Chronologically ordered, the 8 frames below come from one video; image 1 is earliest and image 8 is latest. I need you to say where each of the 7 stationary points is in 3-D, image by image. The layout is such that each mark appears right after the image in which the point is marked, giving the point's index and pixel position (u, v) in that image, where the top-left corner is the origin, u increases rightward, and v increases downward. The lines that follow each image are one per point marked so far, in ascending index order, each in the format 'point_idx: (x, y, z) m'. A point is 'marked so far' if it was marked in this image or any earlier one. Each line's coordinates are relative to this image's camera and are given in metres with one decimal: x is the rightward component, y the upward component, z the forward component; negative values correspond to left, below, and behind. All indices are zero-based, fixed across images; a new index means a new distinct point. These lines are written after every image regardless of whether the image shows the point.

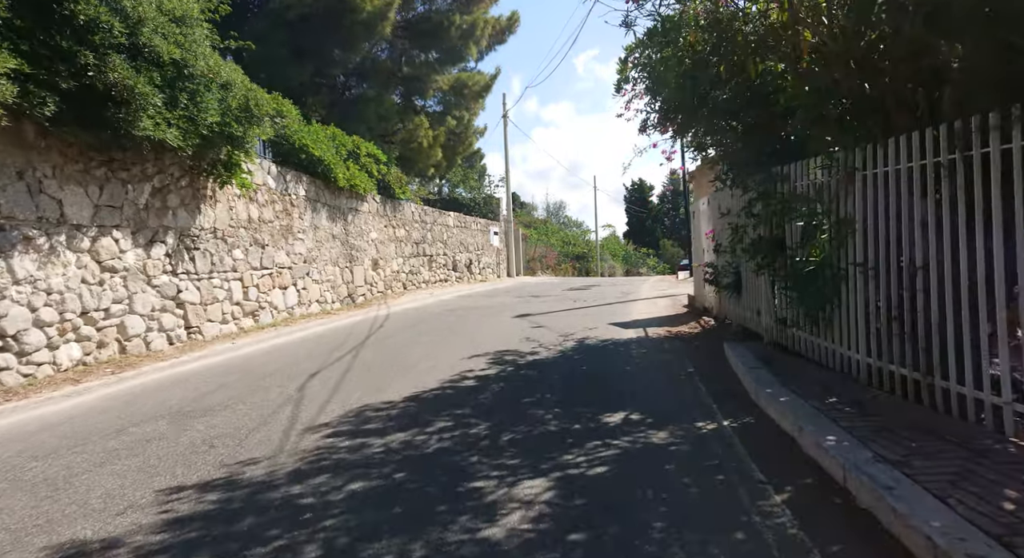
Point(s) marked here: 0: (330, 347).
0: (-2.8, -1.1, +8.8) m
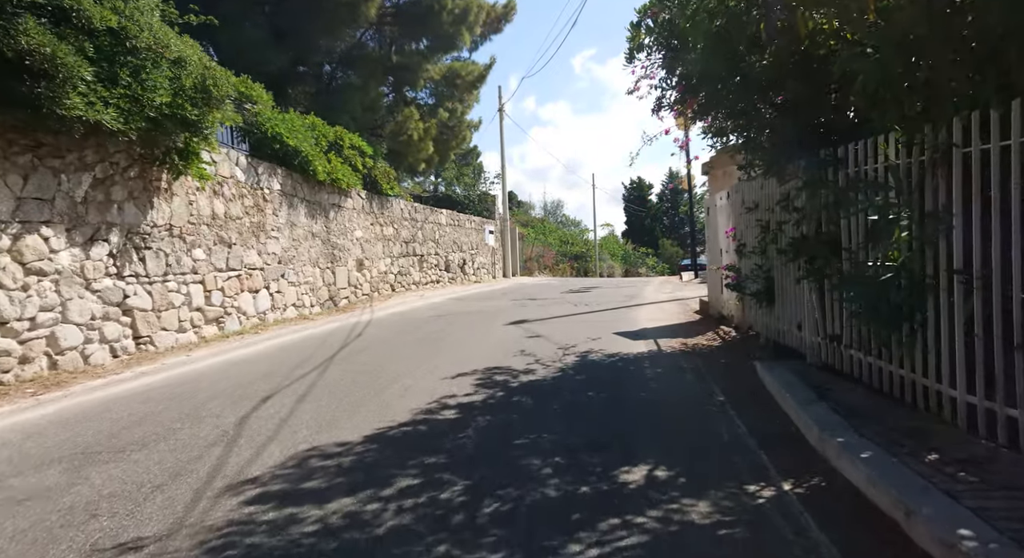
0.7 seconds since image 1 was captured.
0: (-2.9, -1.1, +7.7) m
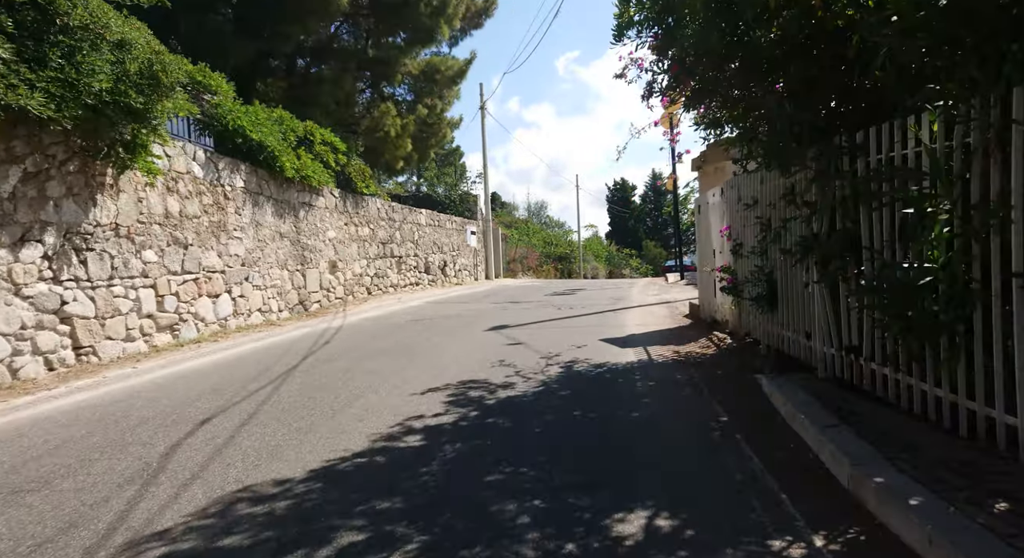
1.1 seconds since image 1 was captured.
0: (-3.2, -1.2, +7.0) m
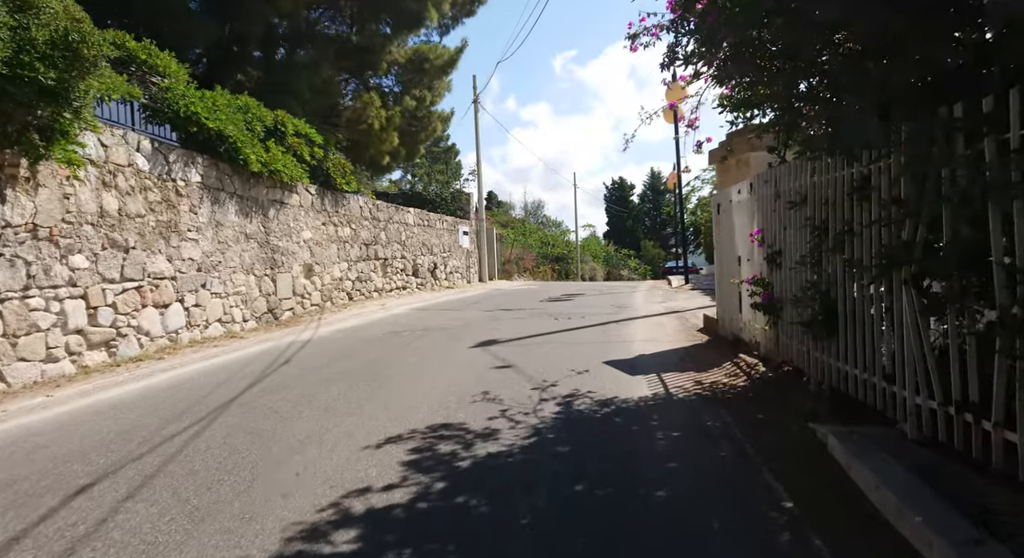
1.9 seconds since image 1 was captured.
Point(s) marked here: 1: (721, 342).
0: (-3.4, -1.3, +5.7) m
1: (+2.7, -0.8, +7.3) m
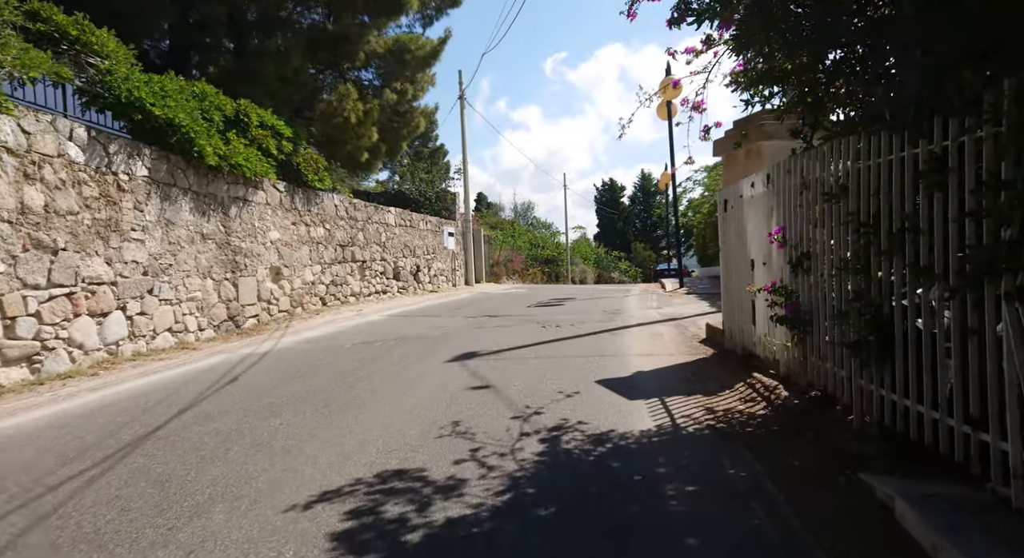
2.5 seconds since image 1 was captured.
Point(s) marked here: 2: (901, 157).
0: (-3.6, -1.4, +4.8) m
1: (+2.5, -0.9, +6.4) m
2: (+2.2, +0.7, +3.2) m
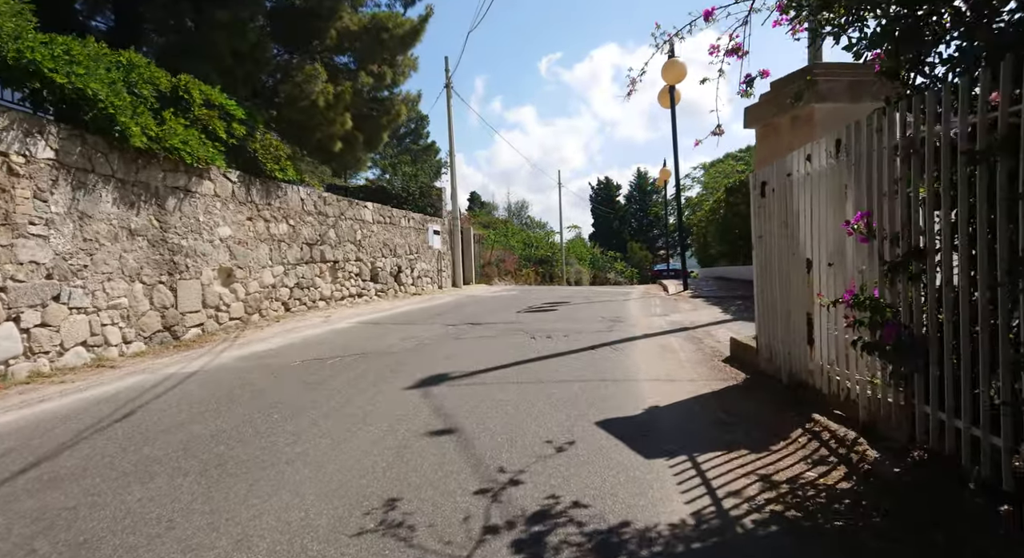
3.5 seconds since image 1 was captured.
0: (-3.8, -1.4, +3.2) m
1: (+2.2, -0.9, +4.9) m
2: (+2.0, +0.7, +1.7) m
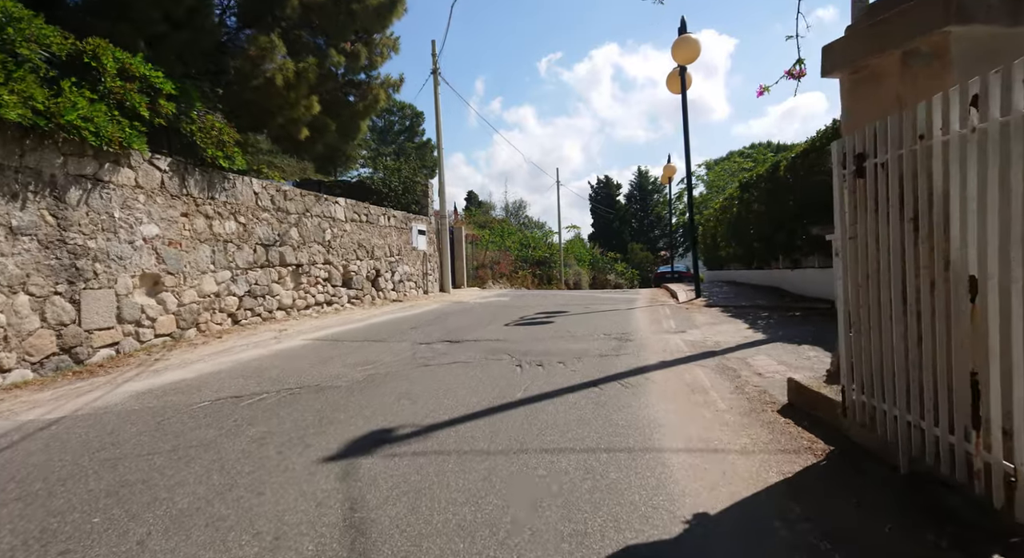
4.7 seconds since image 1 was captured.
0: (-4.0, -1.5, +1.4) m
1: (+2.0, -1.1, +3.1) m
2: (+1.8, +0.5, -0.1) m
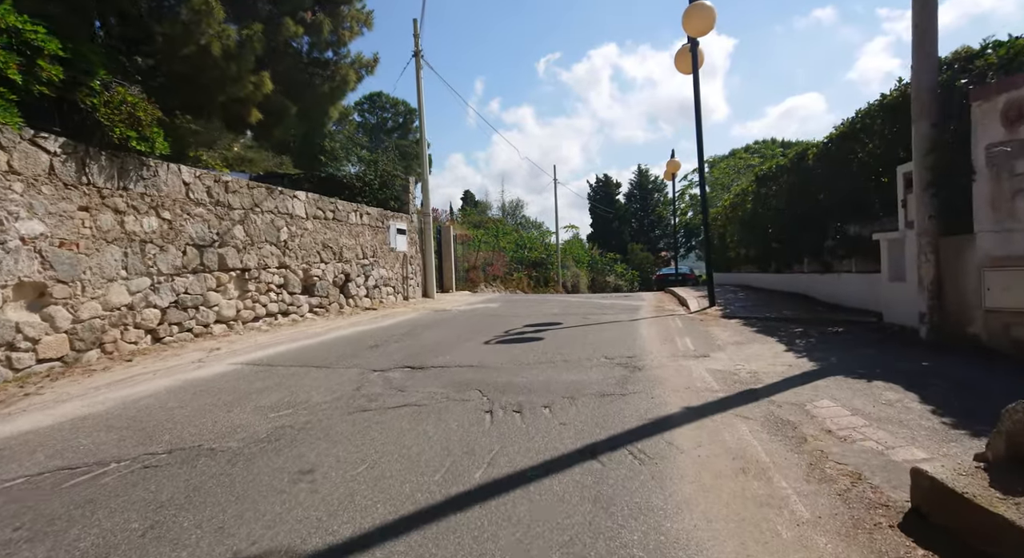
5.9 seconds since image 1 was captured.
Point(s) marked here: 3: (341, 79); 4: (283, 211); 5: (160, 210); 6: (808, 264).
0: (-4.3, -1.7, -0.4) m
1: (+1.7, -1.2, +1.3) m
2: (+1.5, +0.4, -1.9) m
3: (-4.0, +4.7, +13.0) m
4: (-4.7, +1.4, +11.6) m
5: (-5.4, +1.0, +8.7) m
6: (+6.6, +0.3, +12.6) m
